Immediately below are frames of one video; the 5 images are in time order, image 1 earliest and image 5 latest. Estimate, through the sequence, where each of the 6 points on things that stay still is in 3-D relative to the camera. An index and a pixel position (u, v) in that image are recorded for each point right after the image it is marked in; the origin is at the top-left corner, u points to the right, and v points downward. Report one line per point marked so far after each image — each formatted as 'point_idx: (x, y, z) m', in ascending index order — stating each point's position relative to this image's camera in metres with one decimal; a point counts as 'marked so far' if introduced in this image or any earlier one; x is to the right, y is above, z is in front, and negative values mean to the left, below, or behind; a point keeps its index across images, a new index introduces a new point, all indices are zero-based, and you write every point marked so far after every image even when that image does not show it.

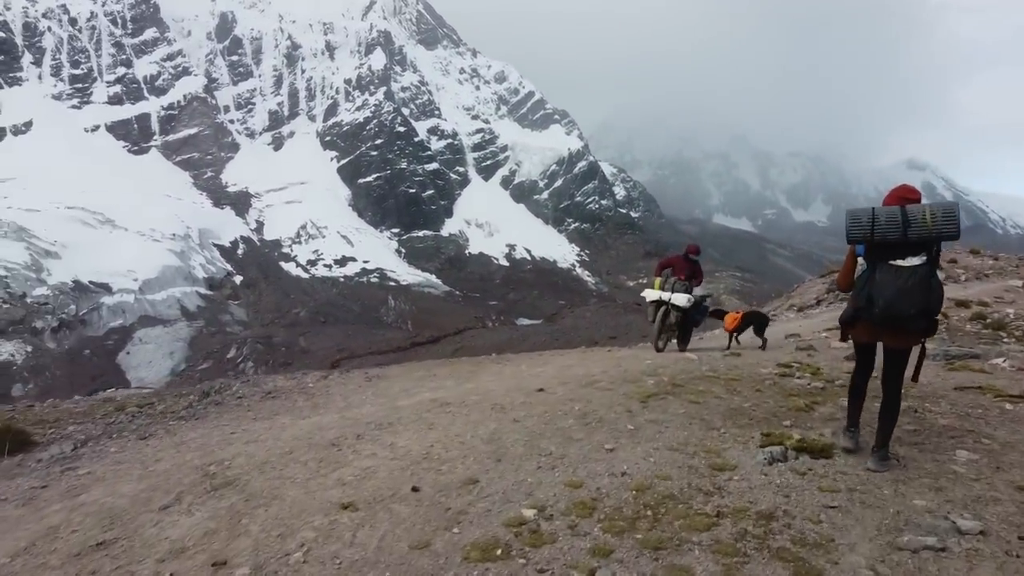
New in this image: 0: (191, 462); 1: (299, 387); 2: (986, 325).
0: (-2.1, -1.2, +4.6) m
1: (-2.1, -1.0, +6.6) m
2: (+11.8, -0.9, +17.1) m
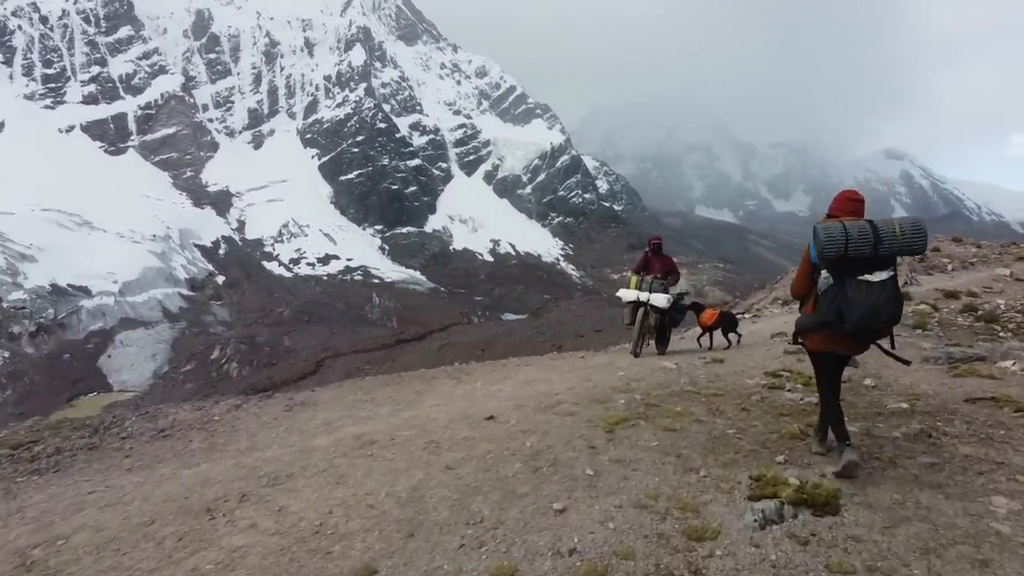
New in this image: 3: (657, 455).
0: (-2.5, -1.3, +3.5) m
1: (-2.5, -1.1, +5.6) m
2: (+11.1, -0.7, +16.4) m
3: (+1.0, -1.1, +4.6) m
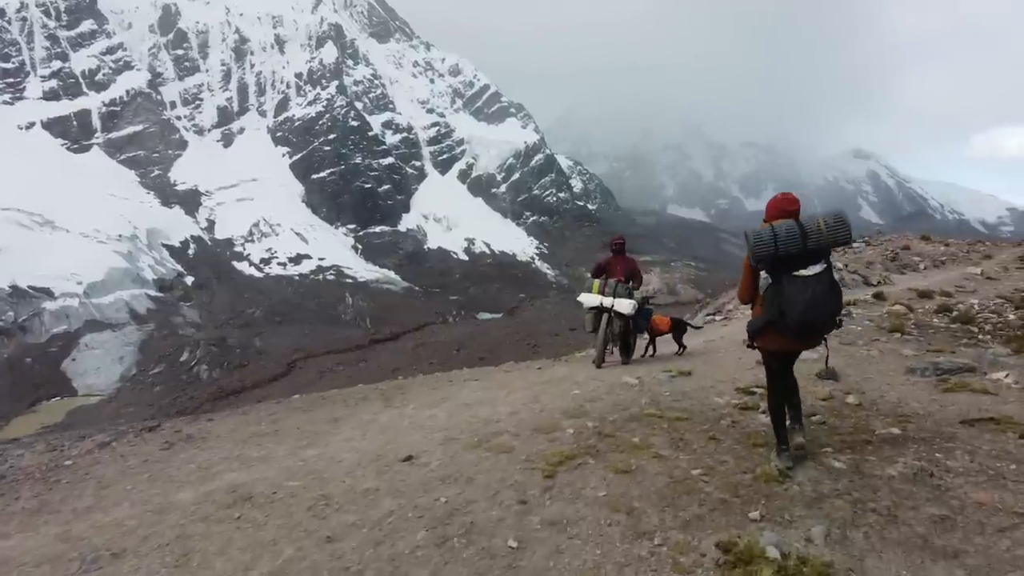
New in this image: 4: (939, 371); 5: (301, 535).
0: (-3.0, -1.4, +2.4) m
1: (-3.0, -1.2, +4.5) m
2: (+10.2, -0.7, +15.8) m
3: (+0.5, -1.2, +3.7) m
4: (+5.0, -1.0, +8.0) m
5: (-1.1, -1.2, +3.4) m
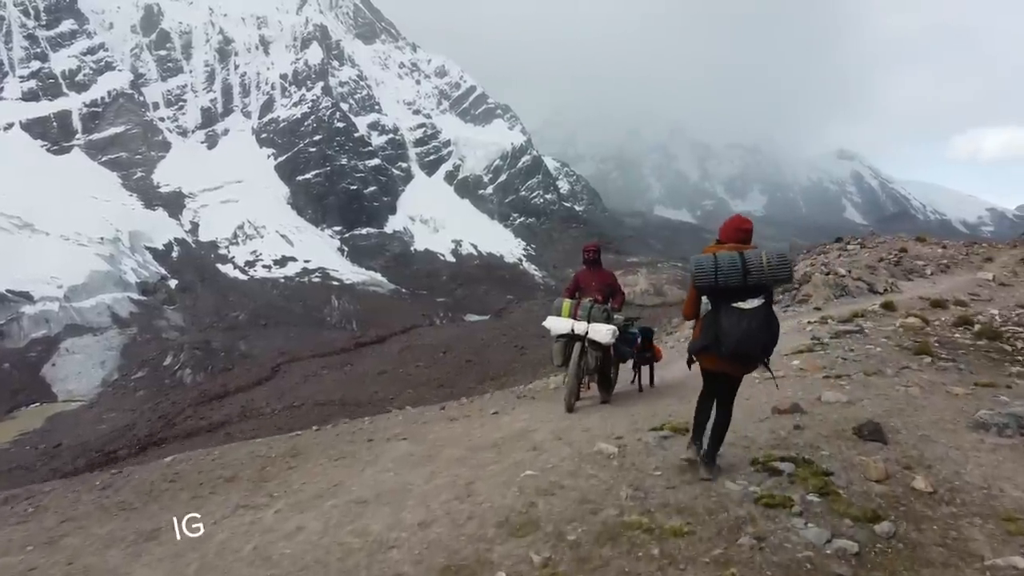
0: (-3.5, -1.7, +0.2) m
1: (-3.5, -1.5, +2.3) m
2: (+9.5, -0.9, +13.8) m
3: (0.0, -1.5, +1.6) m
4: (+4.4, -1.2, +6.0) m
5: (-1.5, -1.5, +1.3) m
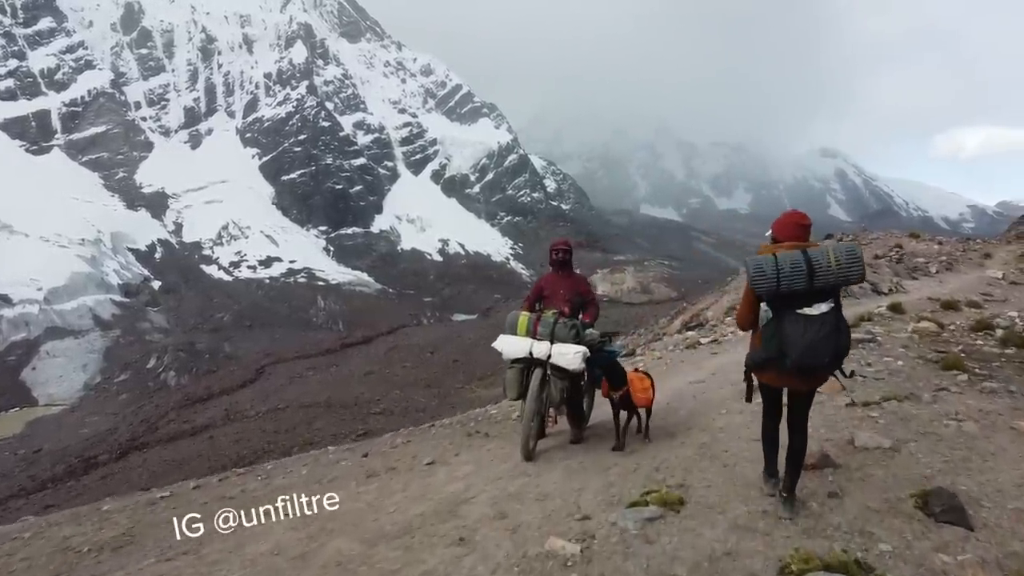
0: (-3.8, -1.8, -1.7) m
1: (-4.0, -1.6, +0.4) m
2: (+8.8, -0.9, +12.2) m
3: (-0.4, -1.6, -0.3) m
4: (+3.9, -1.3, +4.2) m
5: (-1.9, -1.6, -0.6) m
